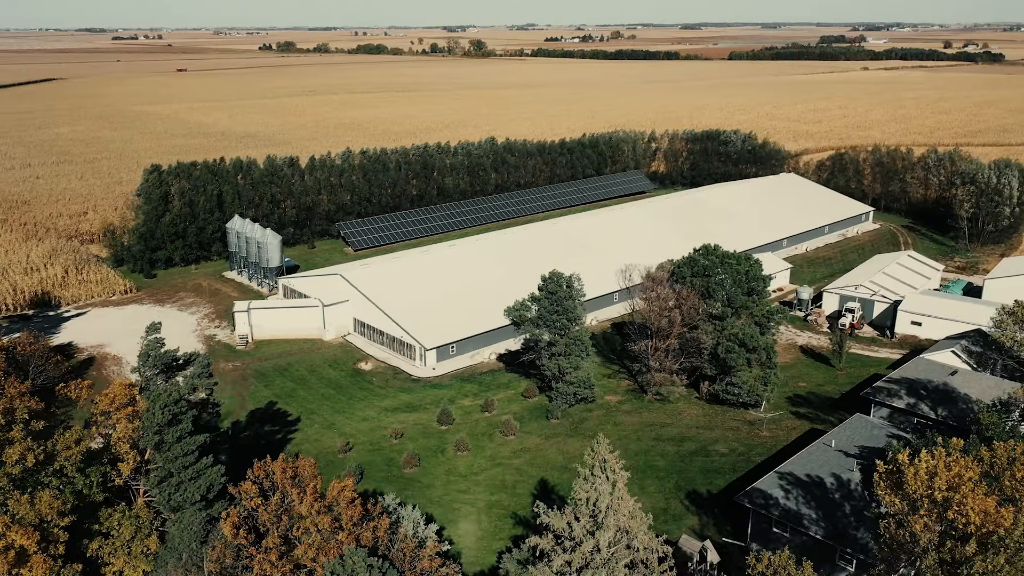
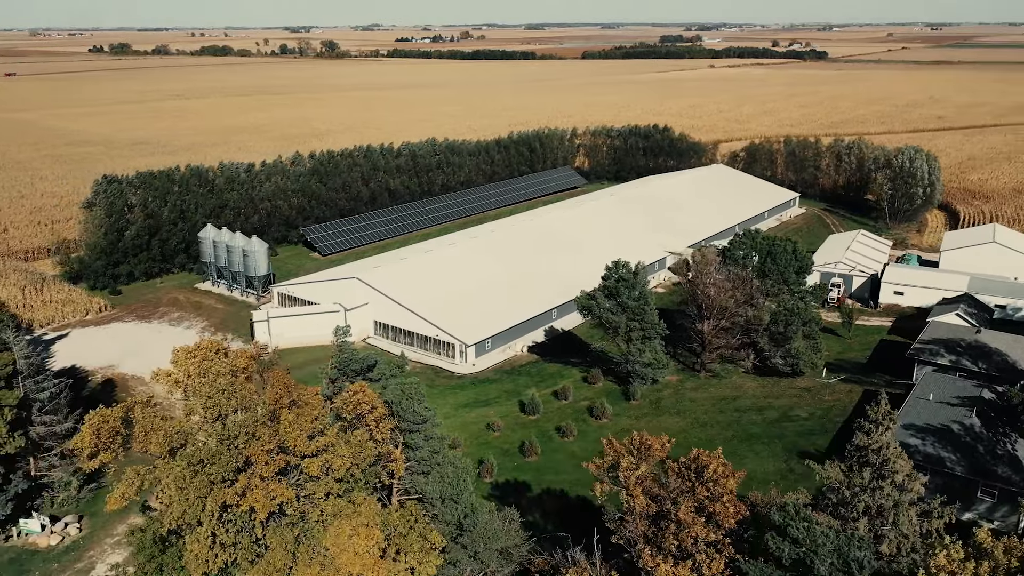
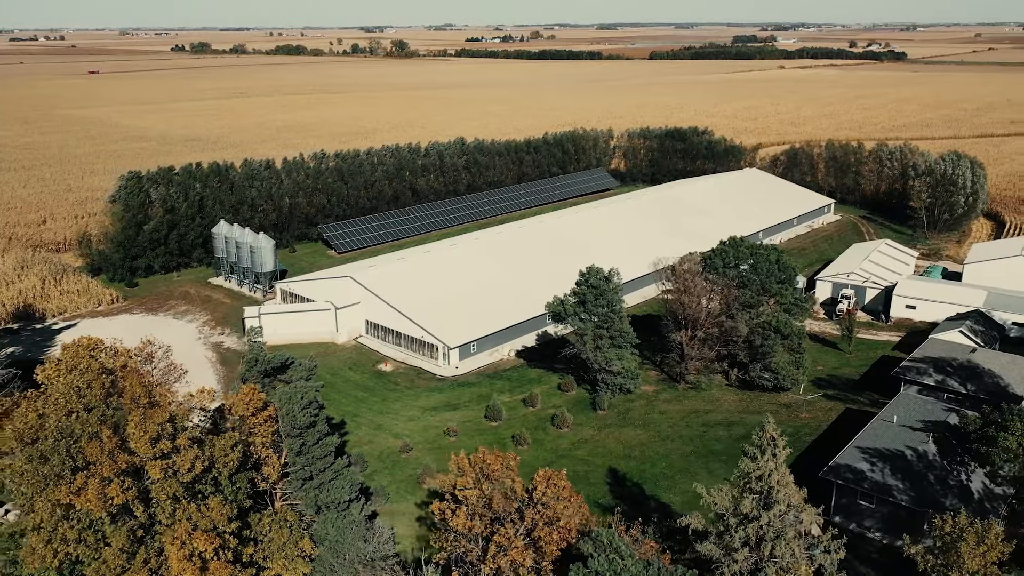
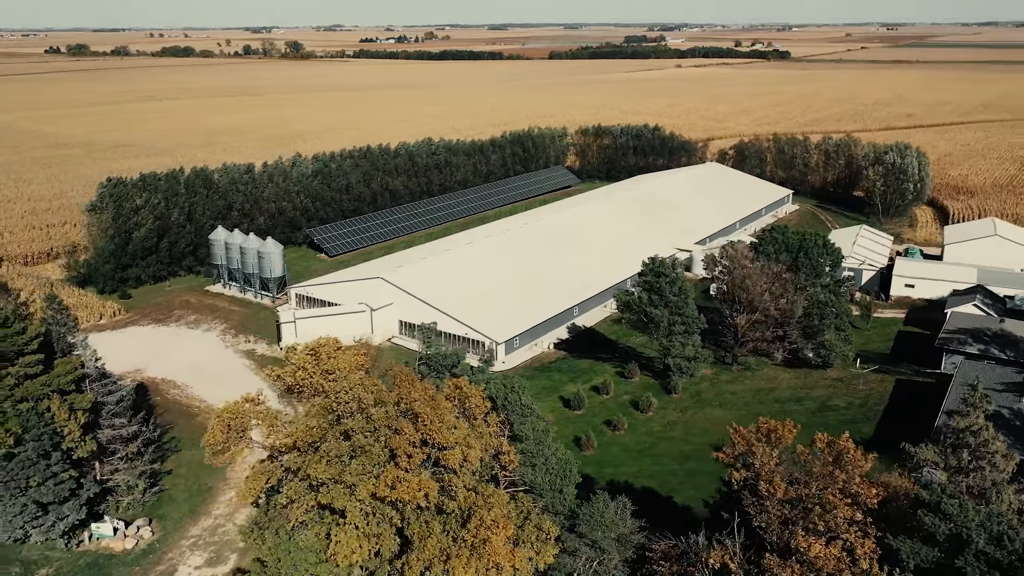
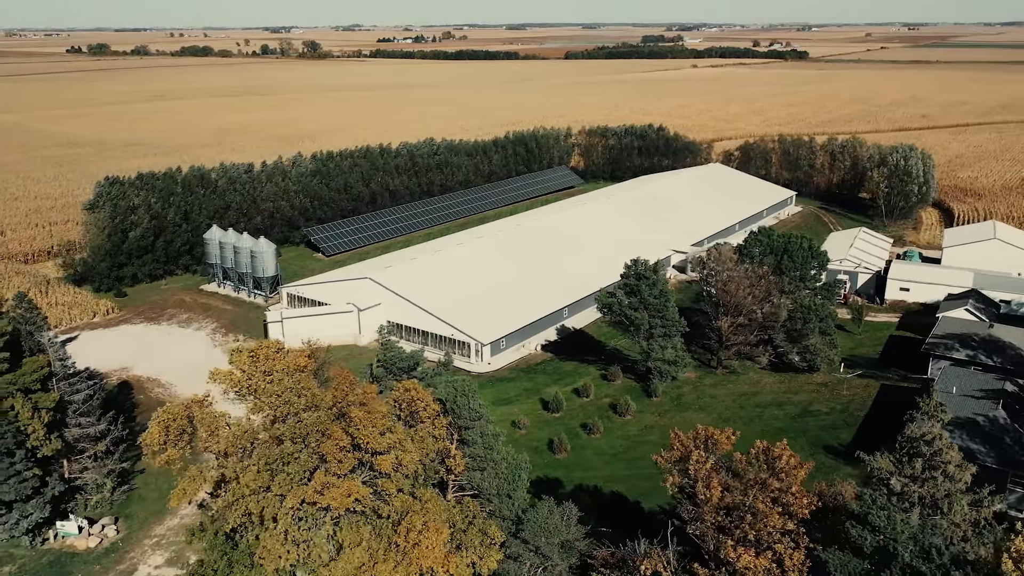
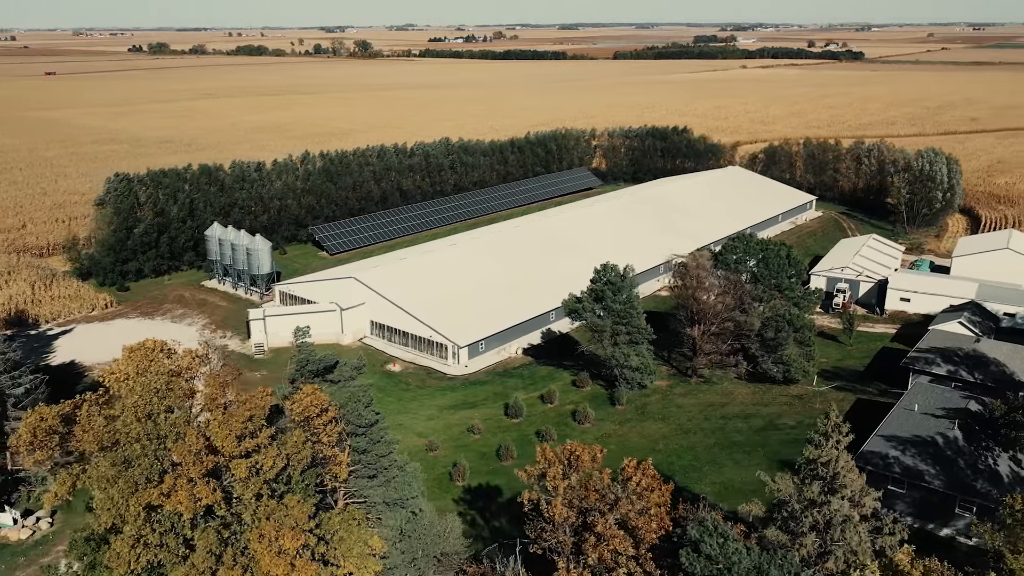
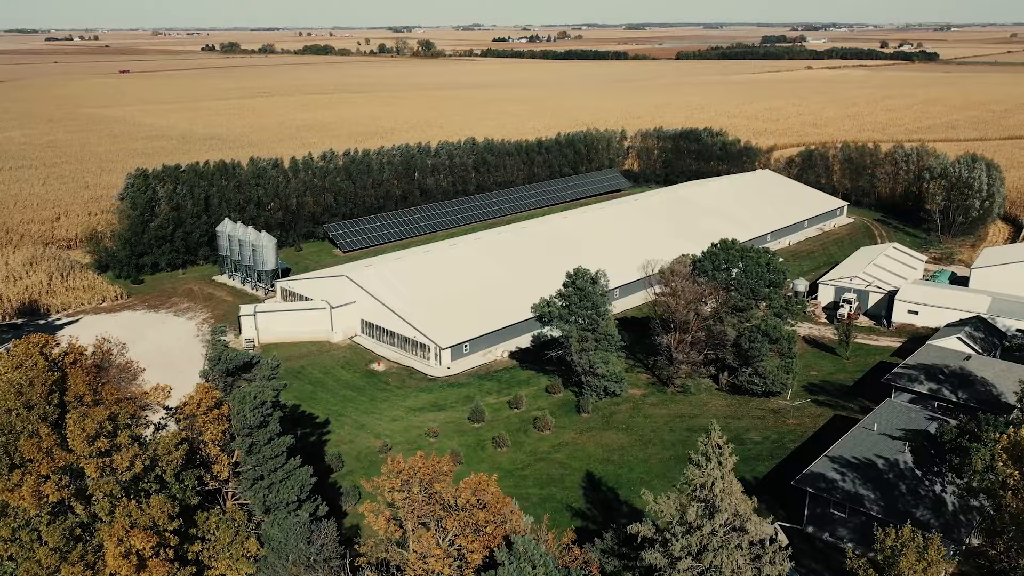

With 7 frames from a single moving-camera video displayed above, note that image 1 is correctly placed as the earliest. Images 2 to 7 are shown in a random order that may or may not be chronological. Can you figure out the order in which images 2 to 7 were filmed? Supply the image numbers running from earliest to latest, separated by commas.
7, 3, 6, 2, 5, 4
